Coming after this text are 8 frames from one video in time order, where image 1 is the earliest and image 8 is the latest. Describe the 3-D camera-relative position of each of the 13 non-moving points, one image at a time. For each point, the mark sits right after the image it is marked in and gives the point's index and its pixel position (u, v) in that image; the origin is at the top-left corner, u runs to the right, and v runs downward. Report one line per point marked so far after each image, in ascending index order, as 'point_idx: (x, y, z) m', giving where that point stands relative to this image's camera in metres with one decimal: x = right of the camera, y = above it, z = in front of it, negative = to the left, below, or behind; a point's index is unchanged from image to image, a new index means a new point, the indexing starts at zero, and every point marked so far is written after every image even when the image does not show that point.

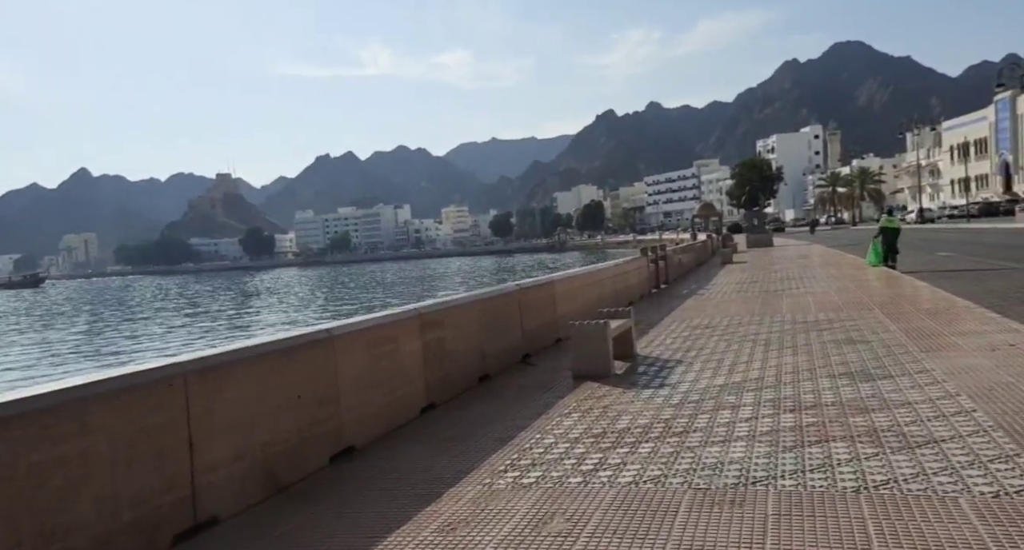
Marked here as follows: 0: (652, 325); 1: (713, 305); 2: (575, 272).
0: (+2.7, -1.0, +14.2) m
1: (+4.8, -0.8, +17.6) m
2: (+1.2, 0.0, +14.7) m
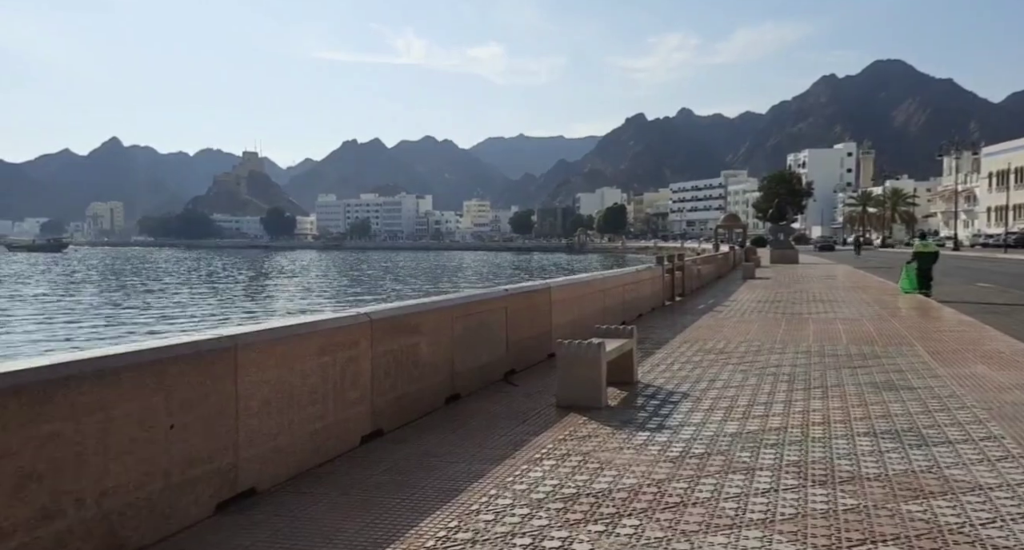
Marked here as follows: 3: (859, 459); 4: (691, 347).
0: (+2.5, -1.2, +12.7) m
1: (+4.7, -1.1, +16.0) m
2: (+1.1, -0.1, +13.2) m
3: (+2.8, -1.5, +5.9) m
4: (+3.0, -1.2, +12.5) m
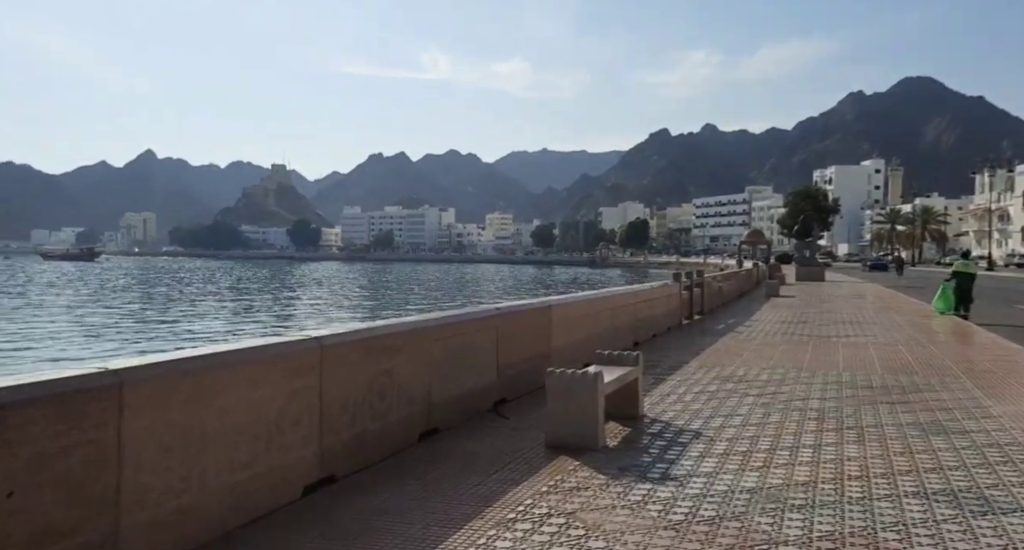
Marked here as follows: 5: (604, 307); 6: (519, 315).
0: (+2.5, -1.5, +11.5) m
1: (+4.8, -1.5, +14.8) m
2: (+1.1, -0.4, +12.1) m
3: (+2.6, -1.7, +4.8) m
4: (+3.0, -1.5, +11.4) m
5: (+1.7, -0.6, +13.6) m
6: (+0.1, -0.5, +9.5) m
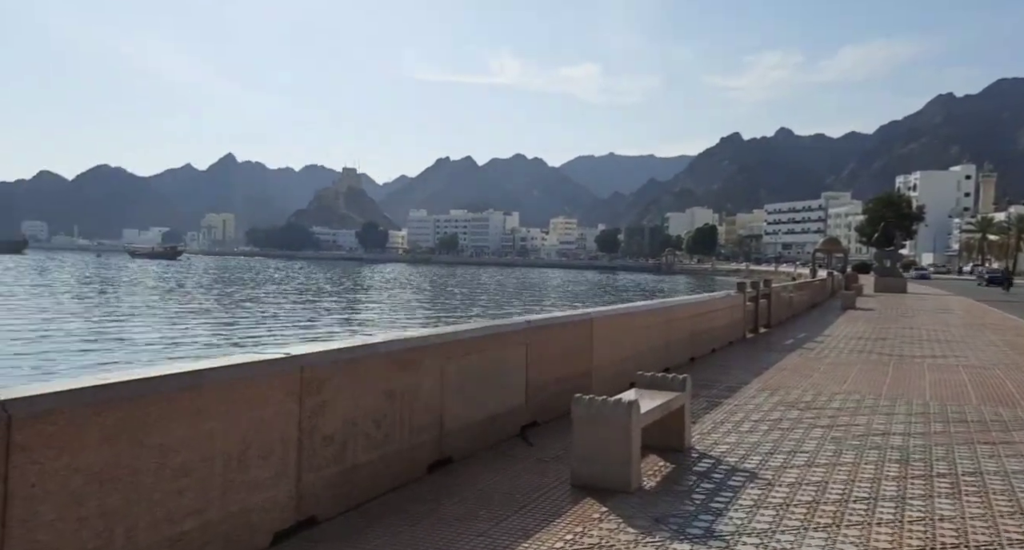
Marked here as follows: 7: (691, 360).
0: (+3.1, -1.7, +10.3) m
1: (+5.6, -1.7, +13.4) m
2: (+1.7, -0.5, +11.1) m
3: (+2.5, -1.8, +3.6) m
4: (+3.5, -1.7, +10.2) m
5: (+2.4, -0.8, +12.4) m
6: (+0.5, -0.6, +8.6) m
7: (+3.5, -1.6, +14.4) m
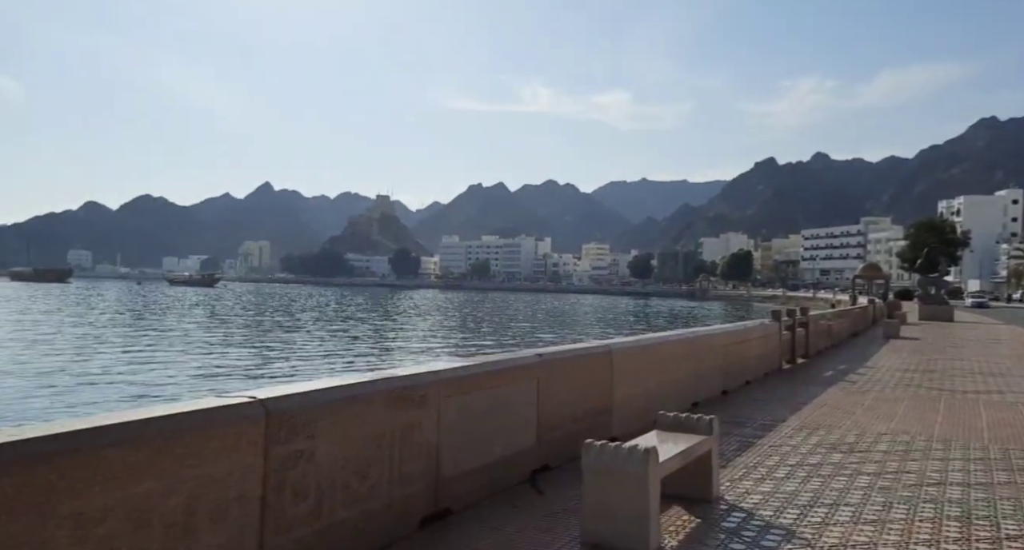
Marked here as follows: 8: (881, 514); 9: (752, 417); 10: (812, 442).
0: (+3.3, -2.0, +9.5) m
1: (+6.0, -2.2, +12.5) m
2: (+2.0, -0.9, +10.4) m
3: (+2.4, -1.9, +2.8) m
4: (+3.7, -2.1, +9.3) m
5: (+2.7, -1.2, +11.7) m
6: (+0.6, -0.9, +7.9) m
7: (+3.9, -2.2, +13.5) m
8: (+3.1, -2.0, +6.2) m
9: (+3.6, -2.1, +10.9) m
10: (+3.7, -2.1, +9.1) m
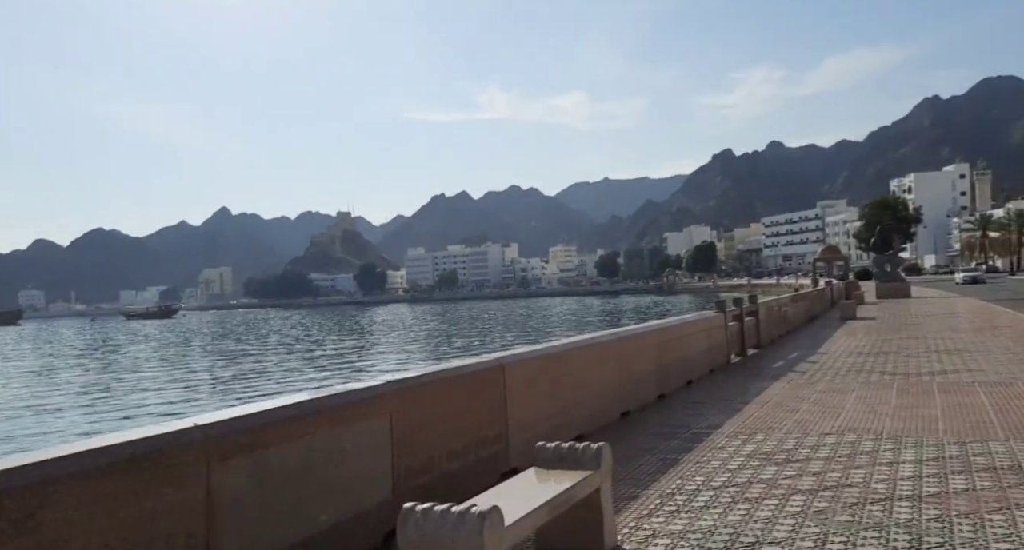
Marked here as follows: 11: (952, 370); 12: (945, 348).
0: (+2.1, -1.9, +8.3) m
1: (+4.6, -1.9, +11.4) m
2: (+0.6, -0.9, +9.1) m
3: (+1.5, -1.8, +1.5) m
4: (+2.5, -1.9, +8.1) m
5: (+1.4, -1.1, +10.4) m
6: (-0.6, -1.0, +6.6) m
7: (+2.5, -2.0, +12.3) m
8: (+2.0, -1.8, +4.9) m
9: (+2.3, -2.0, +9.7) m
10: (+2.5, -1.9, +7.8) m
11: (+8.3, -1.8, +14.0) m
12: (+10.5, -1.8, +17.9) m
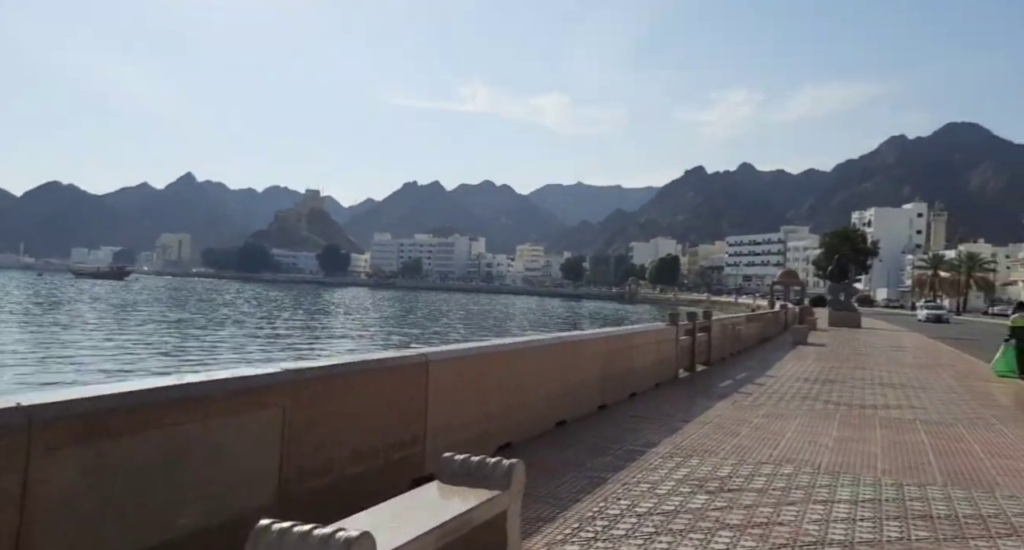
0: (+1.2, -2.0, +7.9) m
1: (+3.6, -2.2, +11.0) m
2: (-0.1, -0.8, +8.6) m
3: (+1.0, -1.9, +1.1) m
4: (+1.7, -2.0, +7.7) m
5: (+0.5, -1.2, +9.9) m
6: (-1.2, -0.8, +6.0) m
7: (+1.4, -2.1, +11.9) m
8: (+1.3, -1.9, +4.5) m
9: (+1.4, -2.1, +9.3) m
10: (+1.7, -2.0, +7.4) m
11: (+7.2, -2.4, +13.8) m
12: (+9.2, -2.6, +17.9) m
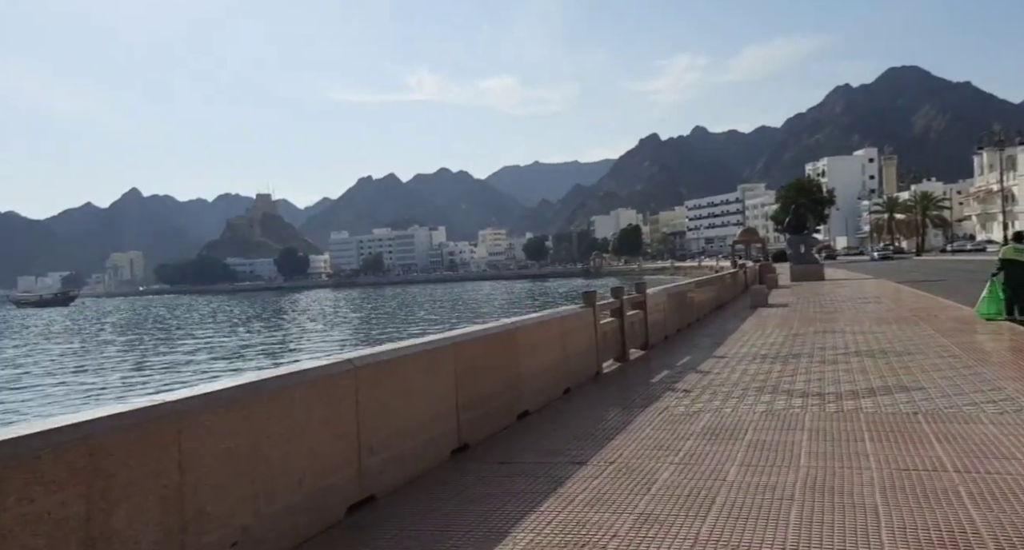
0: (-0.6, -1.8, +4.0) m
1: (+1.7, -1.8, +7.3) m
2: (-2.1, -0.8, +4.6) m
3: (-0.5, -1.8, -2.8) m
4: (-0.1, -1.8, +3.8) m
5: (-1.5, -1.0, +6.0) m
6: (-3.1, -0.9, +2.0) m
7: (-0.5, -1.9, +8.0) m
8: (-0.3, -1.8, +0.6) m
9: (-0.5, -1.9, +5.4) m
10: (-0.1, -1.8, +3.5) m
11: (+5.1, -1.6, +10.2) m
12: (+6.9, -1.4, +14.3) m
